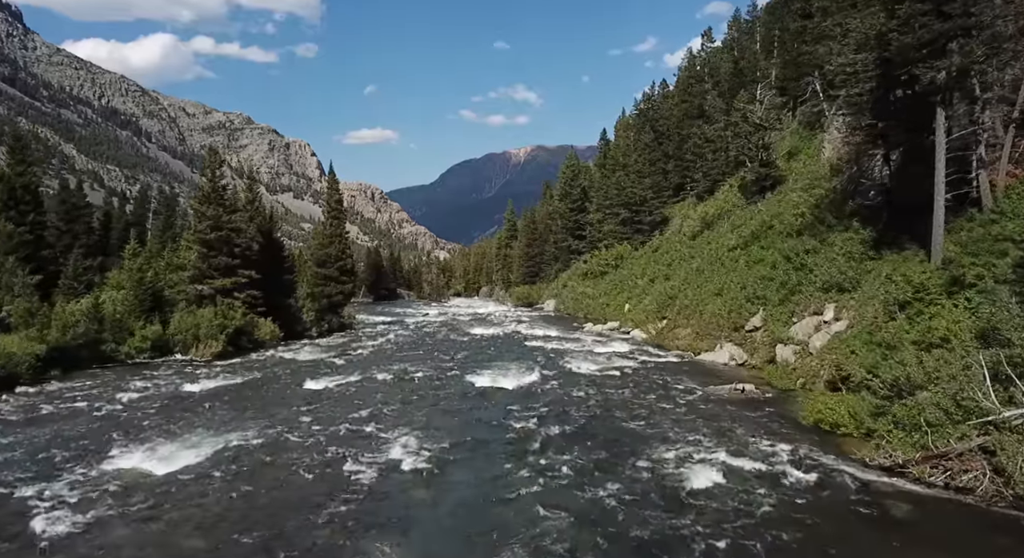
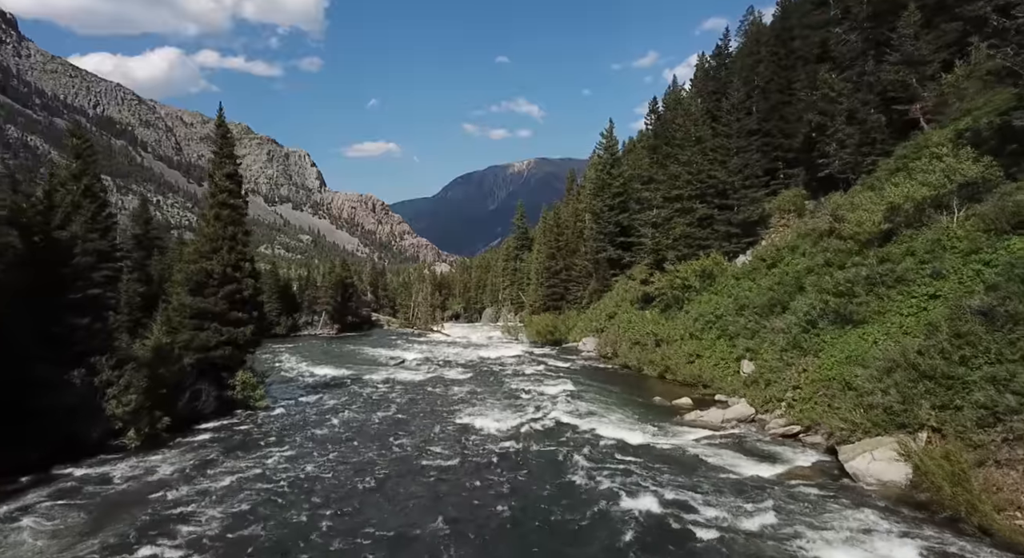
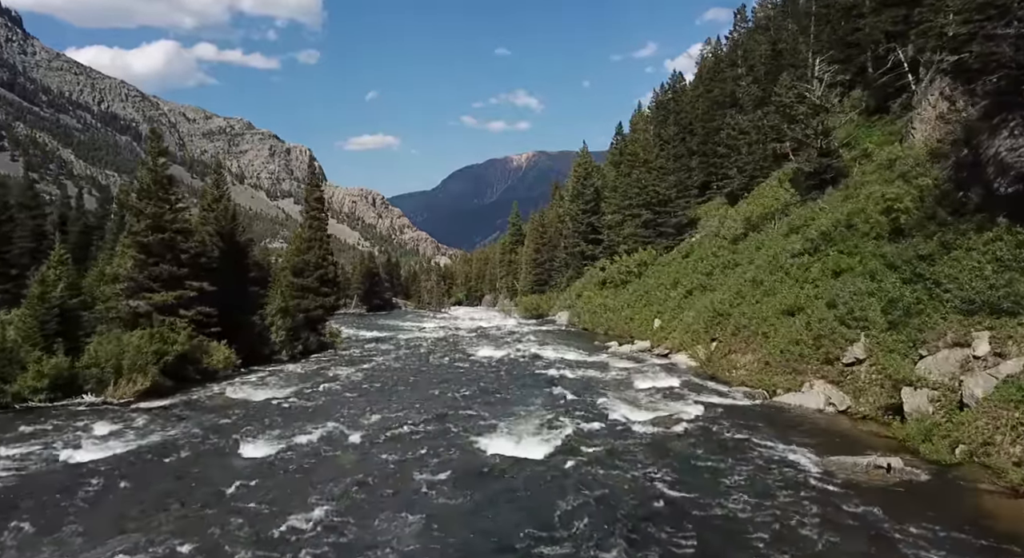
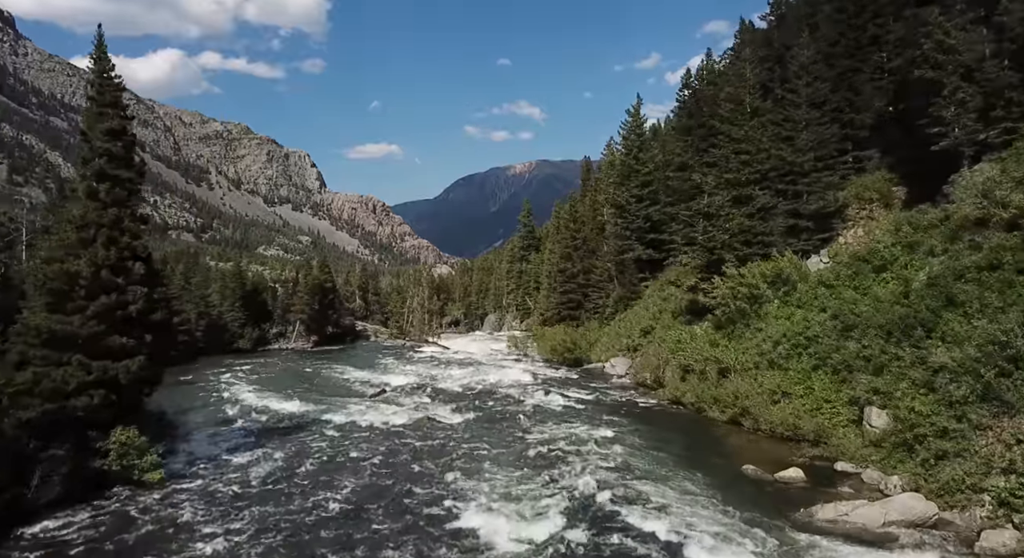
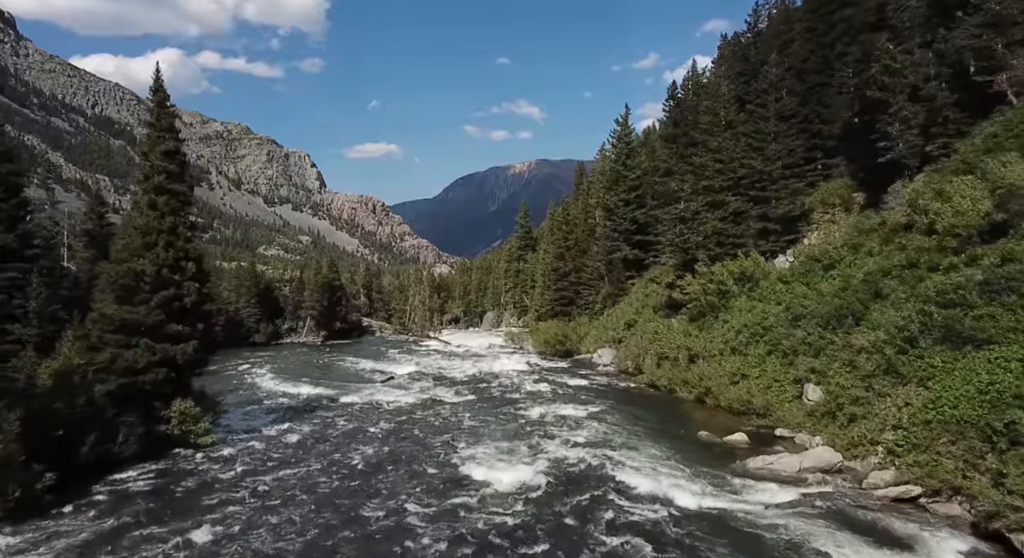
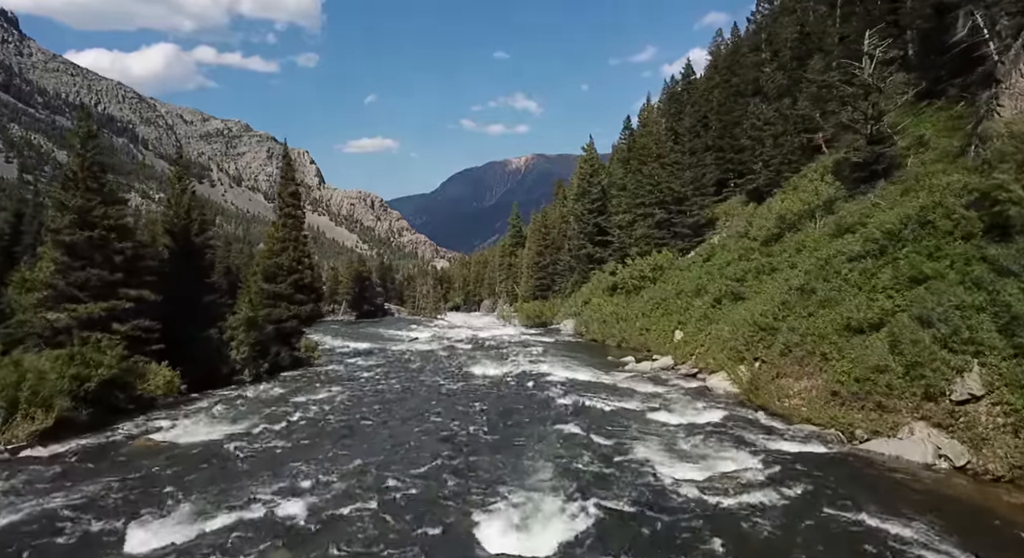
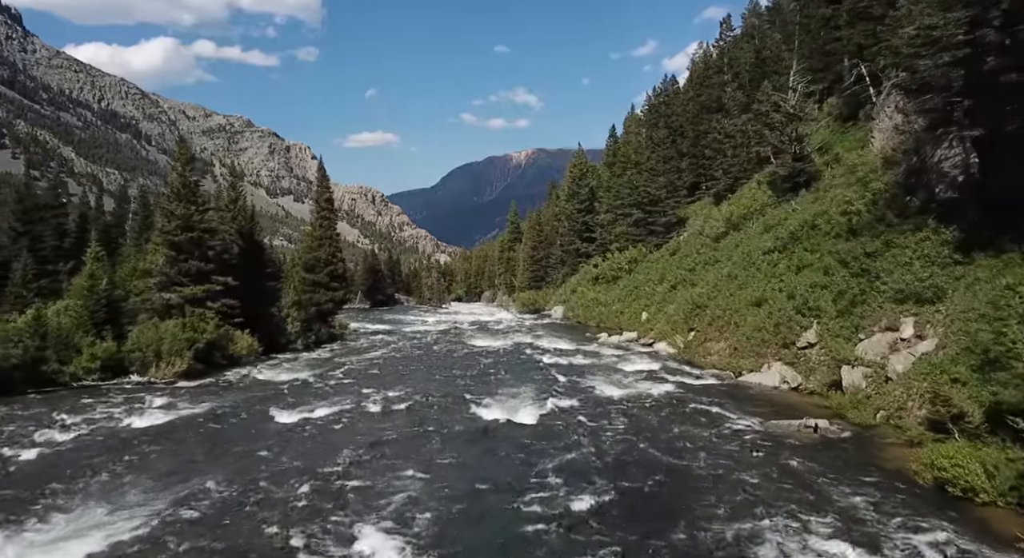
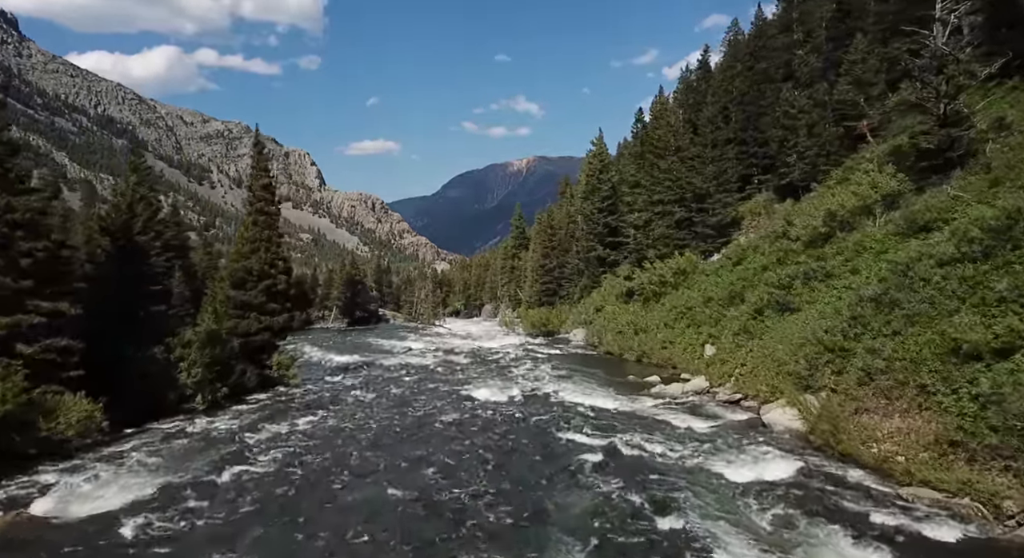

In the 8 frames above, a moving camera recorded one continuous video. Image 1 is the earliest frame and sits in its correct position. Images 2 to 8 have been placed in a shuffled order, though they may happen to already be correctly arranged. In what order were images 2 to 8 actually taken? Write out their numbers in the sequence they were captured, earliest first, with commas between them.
7, 3, 6, 8, 2, 5, 4
